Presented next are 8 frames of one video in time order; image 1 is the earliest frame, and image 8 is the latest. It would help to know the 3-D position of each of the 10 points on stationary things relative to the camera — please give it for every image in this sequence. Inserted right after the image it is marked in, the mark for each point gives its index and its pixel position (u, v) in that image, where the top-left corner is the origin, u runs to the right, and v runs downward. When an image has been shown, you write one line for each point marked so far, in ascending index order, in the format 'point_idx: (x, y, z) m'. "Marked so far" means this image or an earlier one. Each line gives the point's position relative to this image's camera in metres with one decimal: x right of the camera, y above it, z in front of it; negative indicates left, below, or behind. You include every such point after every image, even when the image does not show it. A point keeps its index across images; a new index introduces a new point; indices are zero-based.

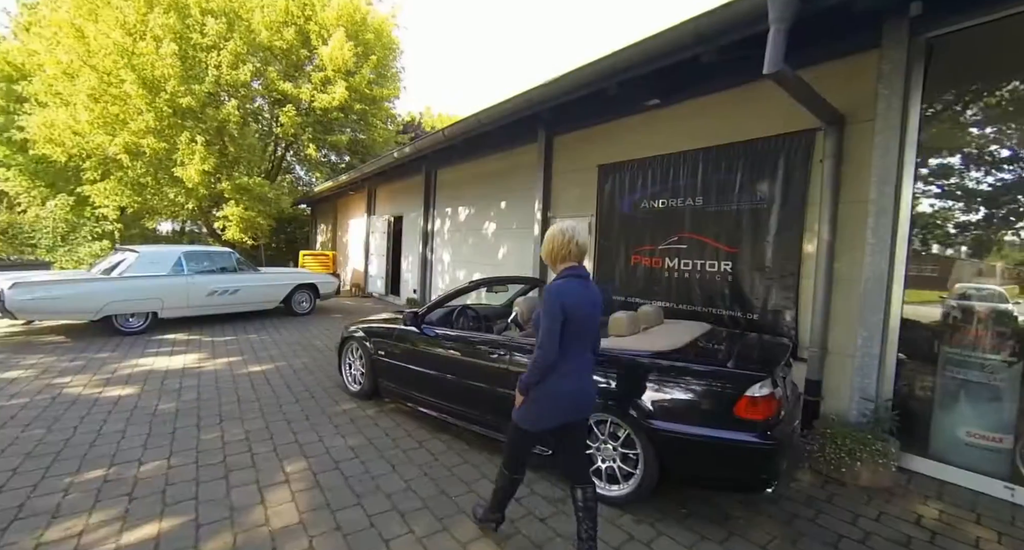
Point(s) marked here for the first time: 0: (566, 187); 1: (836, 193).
0: (+0.8, +1.3, +6.6) m
1: (+2.8, +0.7, +3.9) m
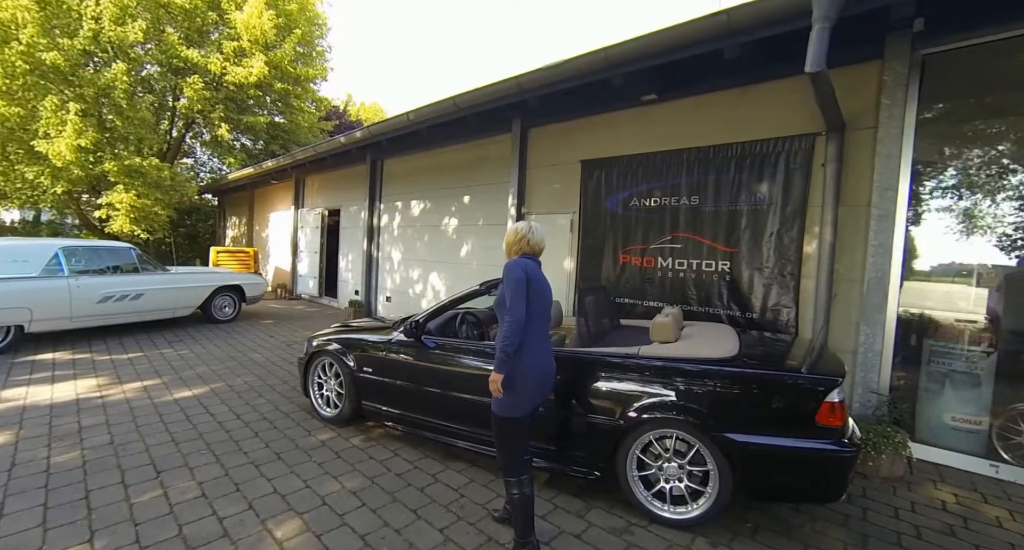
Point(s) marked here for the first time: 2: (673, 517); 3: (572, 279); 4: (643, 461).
0: (+0.4, +1.3, +6.3) m
1: (+2.9, +0.7, +4.1) m
2: (+1.0, -1.5, +2.8) m
3: (+0.8, 0.0, +6.0) m
4: (+0.9, -1.2, +3.0) m
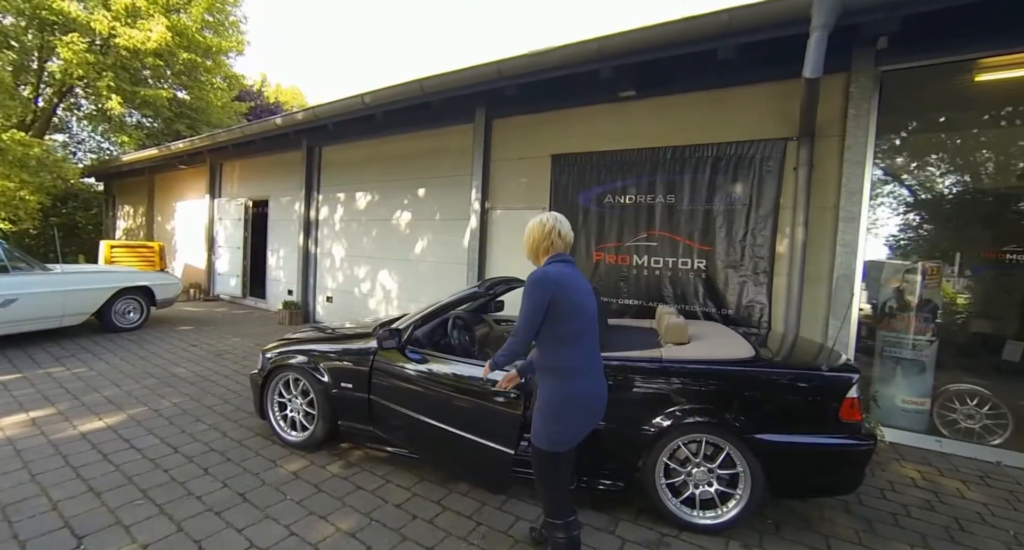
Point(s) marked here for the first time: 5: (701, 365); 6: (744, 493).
0: (-0.1, +1.3, +6.1) m
1: (+2.8, +0.7, +4.4) m
2: (+1.2, -1.5, +2.8) m
3: (+0.4, 0.0, +5.8) m
4: (+1.0, -1.2, +2.9) m
5: (+1.2, -0.6, +2.9) m
6: (+1.4, -1.3, +2.8) m
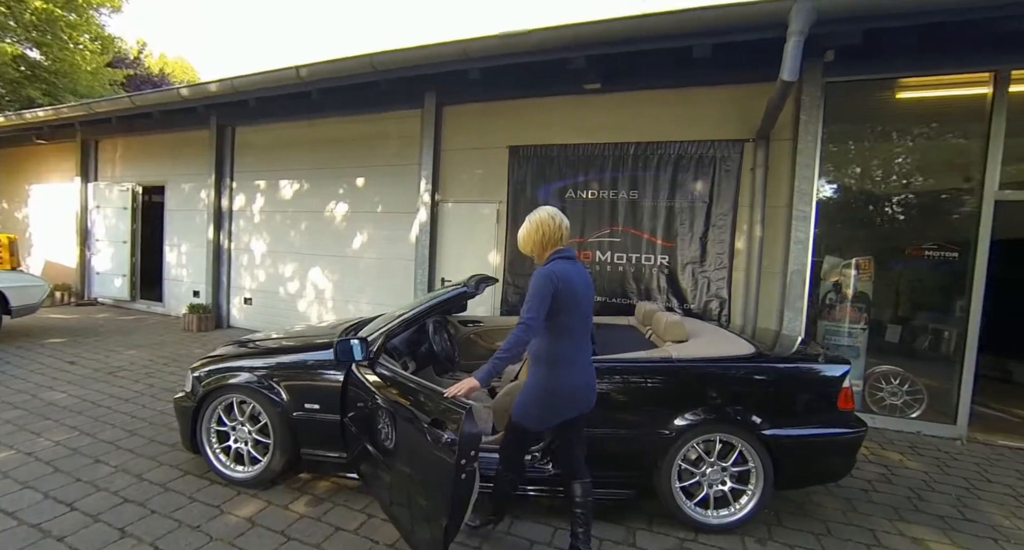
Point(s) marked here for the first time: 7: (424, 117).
0: (-0.6, +1.4, +5.7) m
1: (+2.5, +0.8, +4.6) m
2: (+1.2, -1.5, +2.8) m
3: (-0.2, 0.0, +5.5) m
4: (+1.1, -1.2, +2.8) m
5: (+1.2, -0.6, +2.9) m
6: (+1.5, -1.3, +2.8) m
7: (-1.1, +2.0, +5.7) m
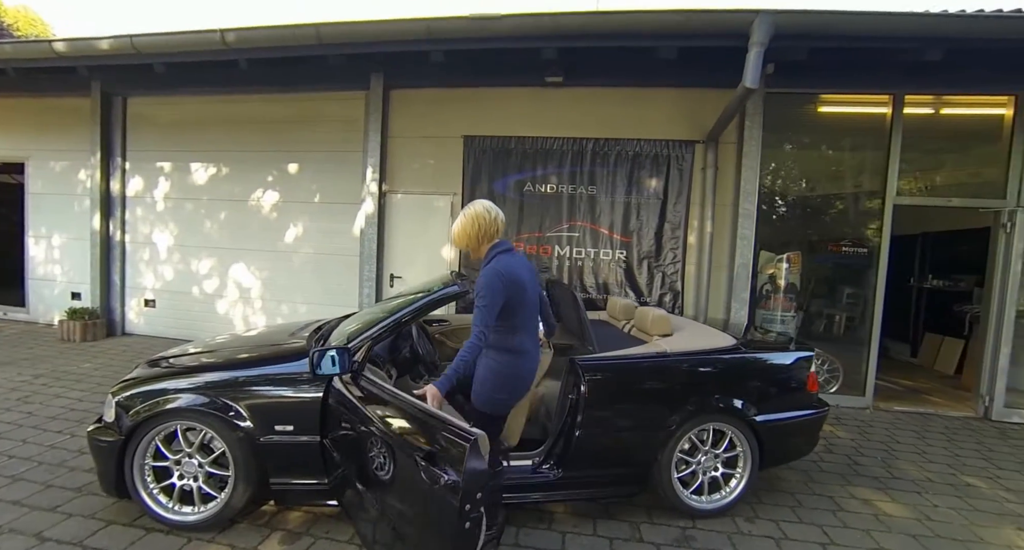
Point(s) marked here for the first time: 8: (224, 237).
0: (-1.2, +1.4, +5.4) m
1: (+2.1, +0.9, +4.9) m
2: (+1.3, -1.5, +2.9) m
3: (-0.7, +0.1, +5.3) m
4: (+1.1, -1.2, +2.9) m
5: (+1.2, -0.5, +3.0) m
6: (+1.5, -1.3, +3.0) m
7: (-1.6, +2.0, +5.2) m
8: (-3.6, +0.5, +5.7) m
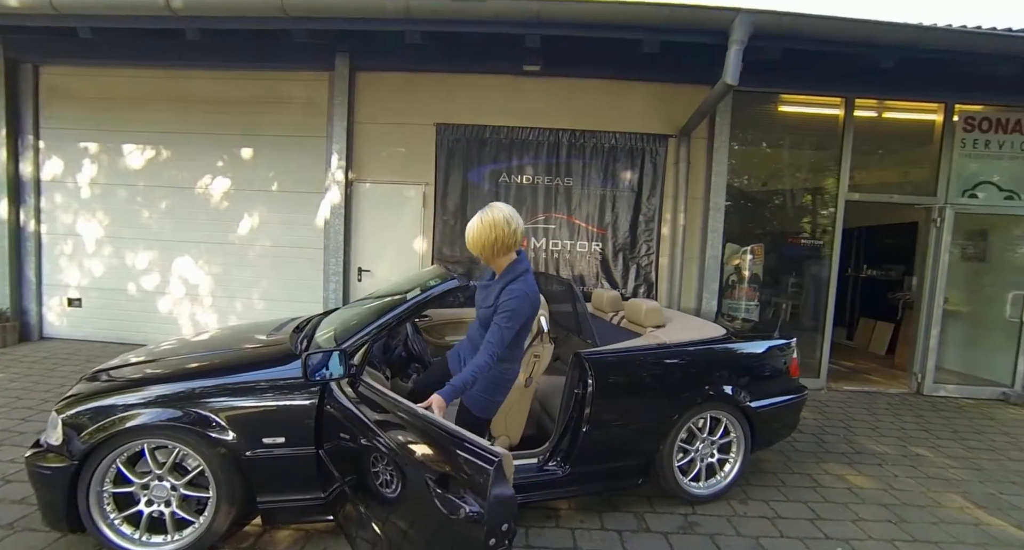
0: (-1.5, +1.5, +5.1) m
1: (+1.9, +0.9, +5.1) m
2: (+1.3, -1.4, +3.0) m
3: (-1.0, +0.2, +5.1) m
4: (+1.1, -1.1, +3.0) m
5: (+1.2, -0.5, +3.0) m
6: (+1.5, -1.2, +3.1) m
7: (-1.9, +2.1, +4.9) m
8: (-3.9, +0.5, +5.1) m
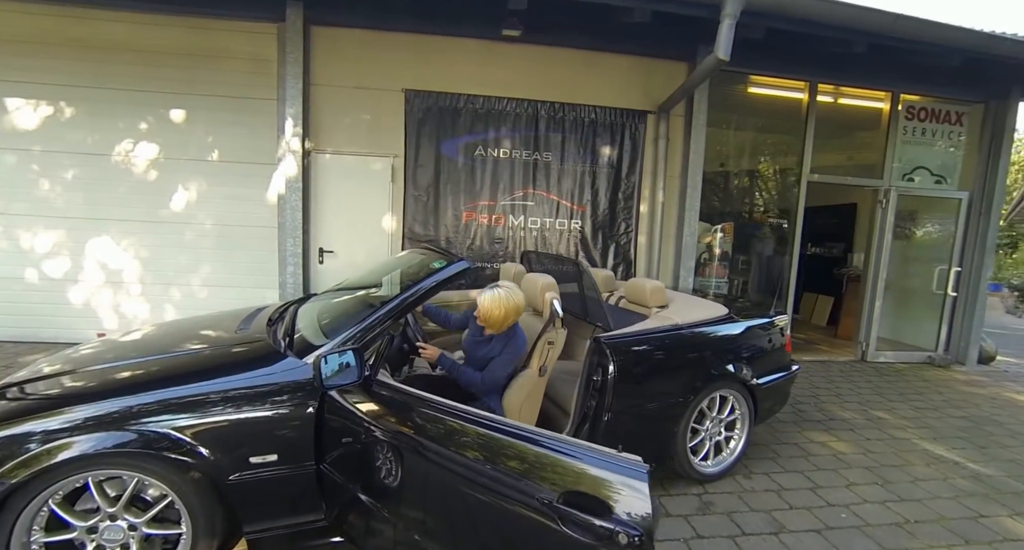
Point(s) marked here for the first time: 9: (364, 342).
0: (-1.7, +1.7, +4.5) m
1: (+1.6, +1.2, +5.0) m
2: (+1.4, -1.3, +3.0) m
3: (-1.2, +0.4, +4.7) m
4: (+1.2, -1.0, +3.0) m
5: (+1.3, -0.3, +3.0) m
6: (+1.6, -1.1, +3.1) m
7: (-2.1, +2.2, +4.3) m
8: (-4.1, +0.7, +4.3) m
9: (-0.7, -0.3, +2.0) m
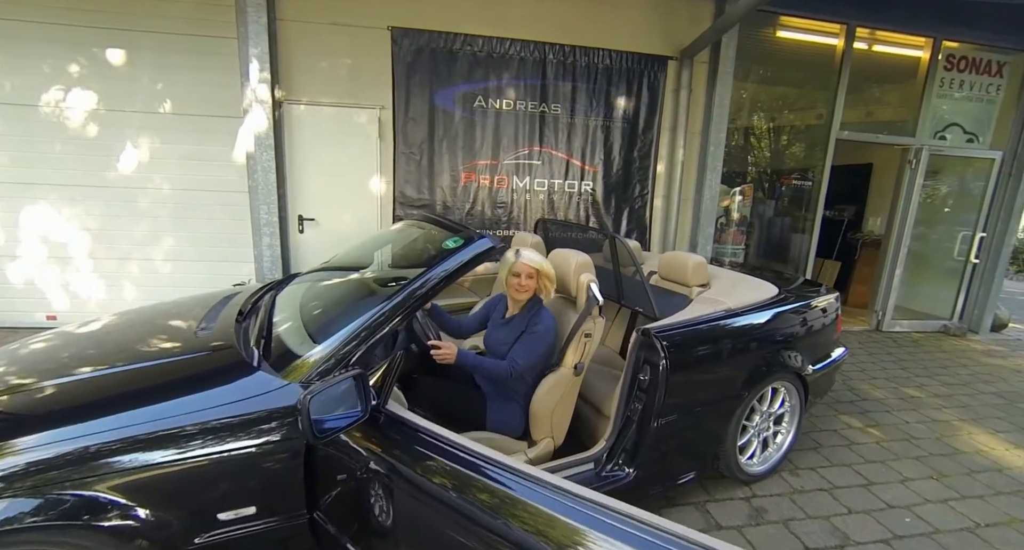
0: (-1.7, +1.9, +3.8) m
1: (+1.7, +1.5, +4.5) m
2: (+1.5, -1.1, +2.7) m
3: (-1.1, +0.6, +4.1) m
4: (+1.3, -0.9, +2.6) m
5: (+1.4, -0.2, +2.6) m
6: (+1.7, -0.9, +2.8) m
7: (-2.0, +2.5, +3.5) m
8: (-4.0, +0.9, +3.6) m
9: (-0.5, -0.2, +1.6) m
